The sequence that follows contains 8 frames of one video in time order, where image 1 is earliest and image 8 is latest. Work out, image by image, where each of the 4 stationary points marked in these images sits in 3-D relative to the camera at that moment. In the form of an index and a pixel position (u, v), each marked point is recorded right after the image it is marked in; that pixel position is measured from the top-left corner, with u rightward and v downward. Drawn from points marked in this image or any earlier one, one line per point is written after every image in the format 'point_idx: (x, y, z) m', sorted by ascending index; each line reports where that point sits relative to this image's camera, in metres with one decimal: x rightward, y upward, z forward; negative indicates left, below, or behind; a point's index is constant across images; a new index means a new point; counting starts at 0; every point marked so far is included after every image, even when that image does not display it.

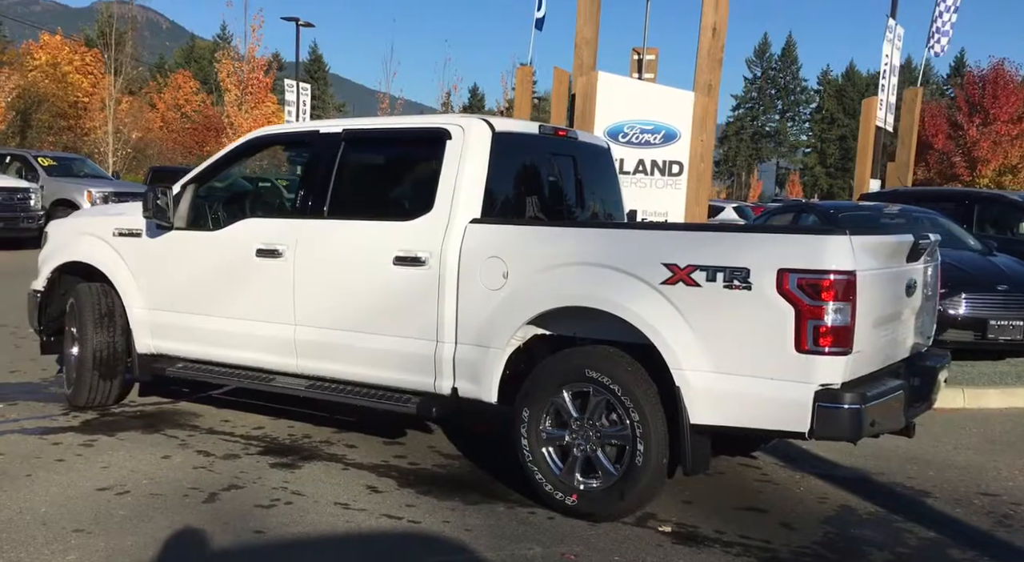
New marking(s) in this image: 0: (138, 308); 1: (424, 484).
0: (-2.6, -0.2, +6.7) m
1: (-0.5, -1.2, +5.5) m
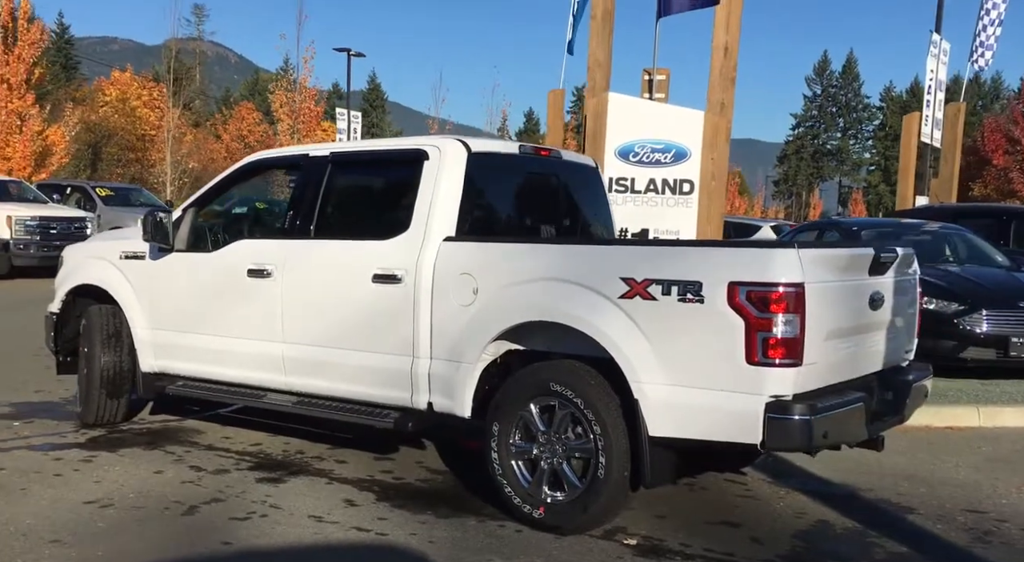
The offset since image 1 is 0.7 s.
0: (-2.7, -0.3, +7.0) m
1: (-0.7, -1.3, +5.6) m
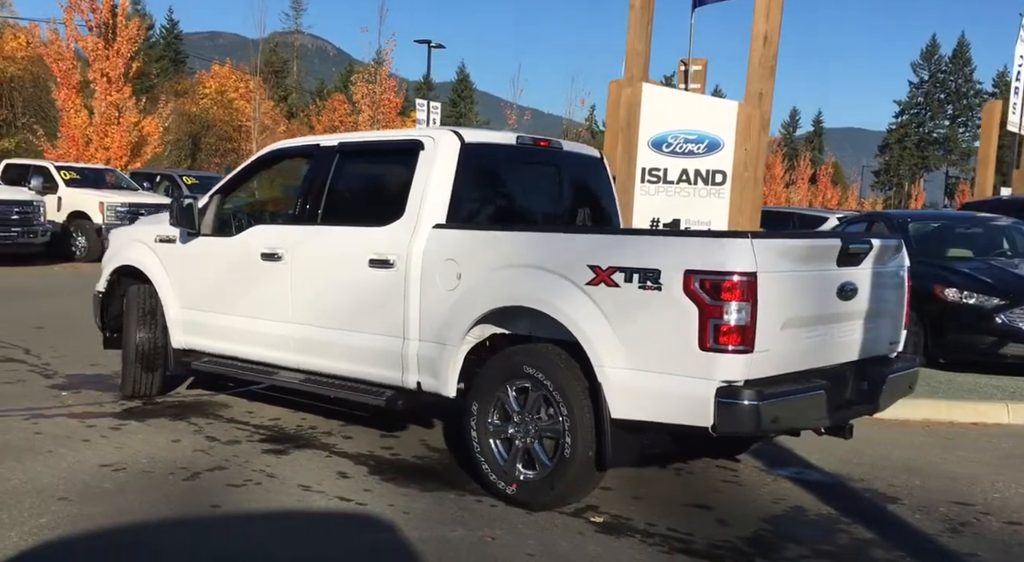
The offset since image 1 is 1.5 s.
0: (-2.6, -0.2, +7.5) m
1: (-0.7, -1.2, +5.9) m
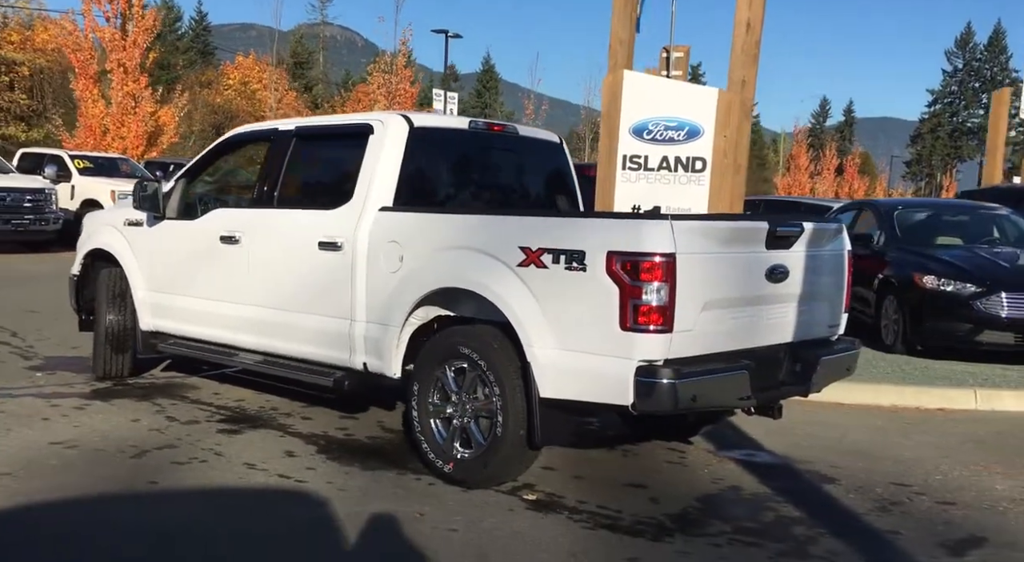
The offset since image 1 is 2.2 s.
0: (-2.9, -0.1, +7.6) m
1: (-1.1, -1.1, +6.0) m
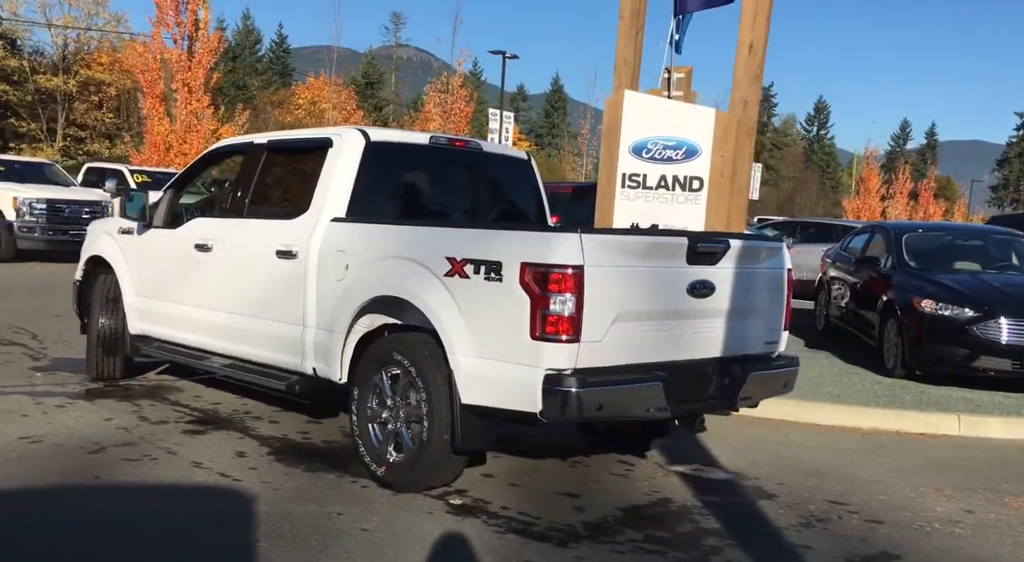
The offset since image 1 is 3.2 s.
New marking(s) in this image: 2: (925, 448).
0: (-3.2, -0.1, +7.9) m
1: (-1.4, -1.1, +6.2) m
2: (+3.3, -1.3, +7.7) m
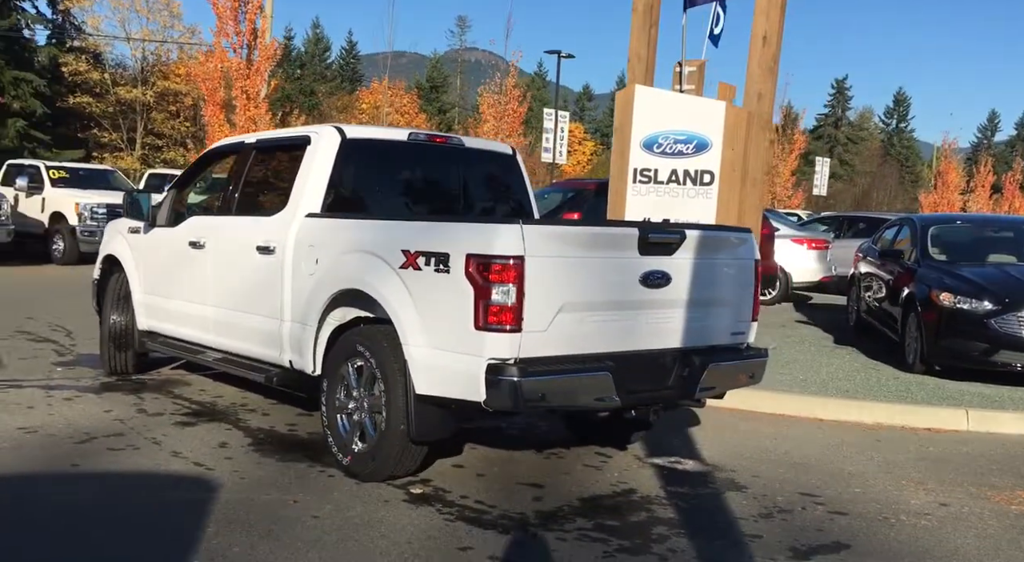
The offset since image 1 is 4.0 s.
0: (-3.2, -0.1, +8.2) m
1: (-1.6, -1.1, +6.4) m
2: (+3.2, -1.3, +7.5) m
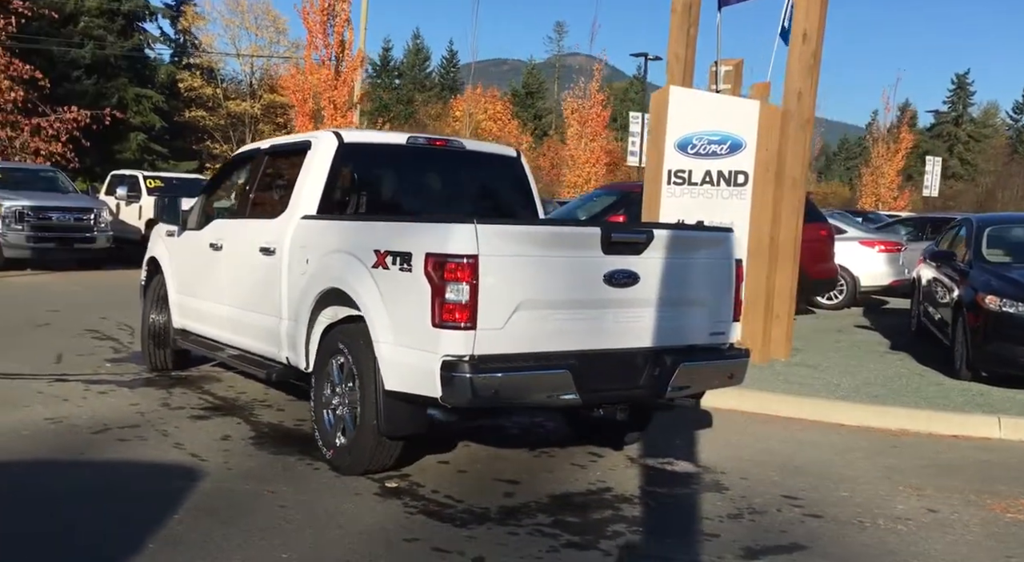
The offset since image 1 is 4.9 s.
0: (-3.1, -0.1, +8.6) m
1: (-1.6, -1.1, +6.6) m
2: (+3.3, -1.3, +7.3) m
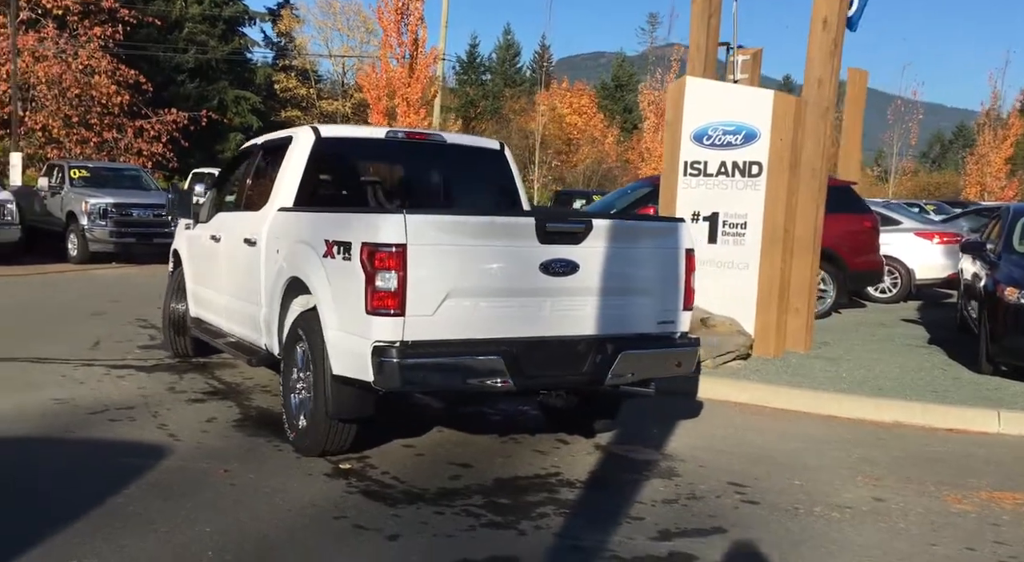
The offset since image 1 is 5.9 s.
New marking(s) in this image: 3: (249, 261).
0: (-3.1, 0.0, +9.1) m
1: (-1.8, -1.0, +6.9) m
2: (+3.1, -1.2, +7.1) m
3: (-1.9, +0.1, +6.9) m
